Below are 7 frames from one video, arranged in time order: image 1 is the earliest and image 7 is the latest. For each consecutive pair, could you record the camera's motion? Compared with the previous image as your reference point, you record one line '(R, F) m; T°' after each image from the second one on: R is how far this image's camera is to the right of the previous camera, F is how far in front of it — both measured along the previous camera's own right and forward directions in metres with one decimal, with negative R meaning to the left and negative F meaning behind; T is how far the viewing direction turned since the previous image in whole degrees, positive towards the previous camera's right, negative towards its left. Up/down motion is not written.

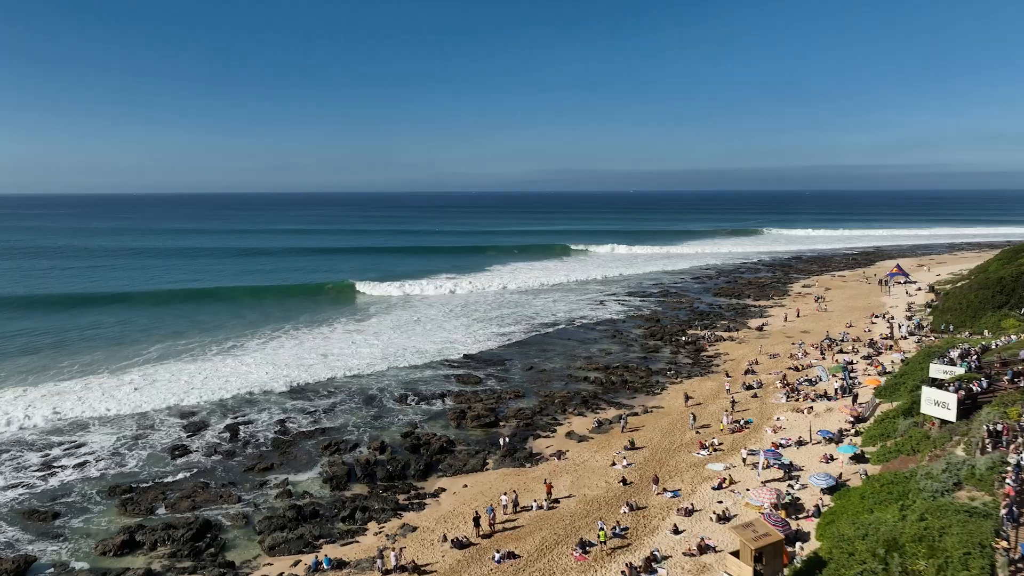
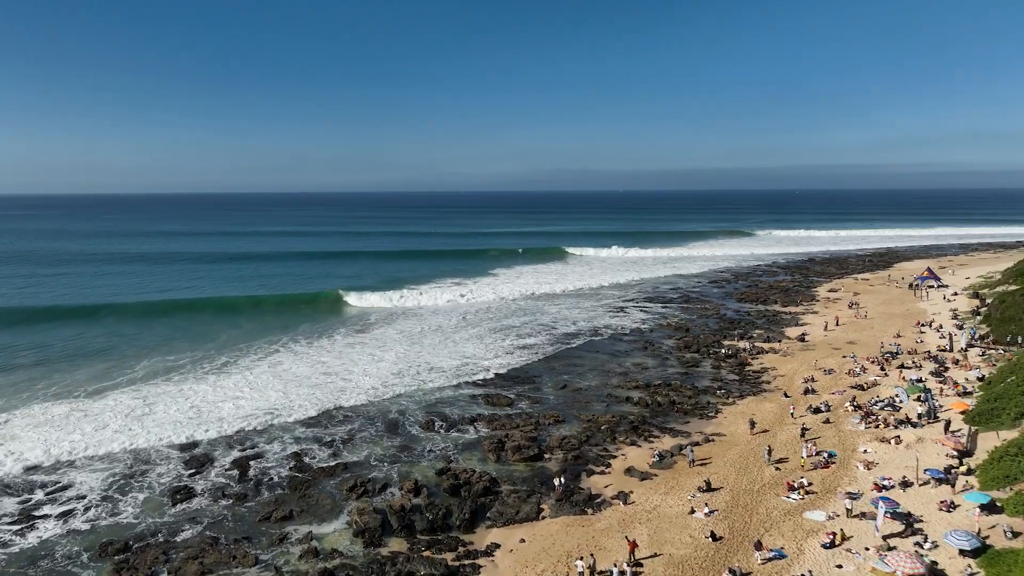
(-1.0, +1.4) m; +1°
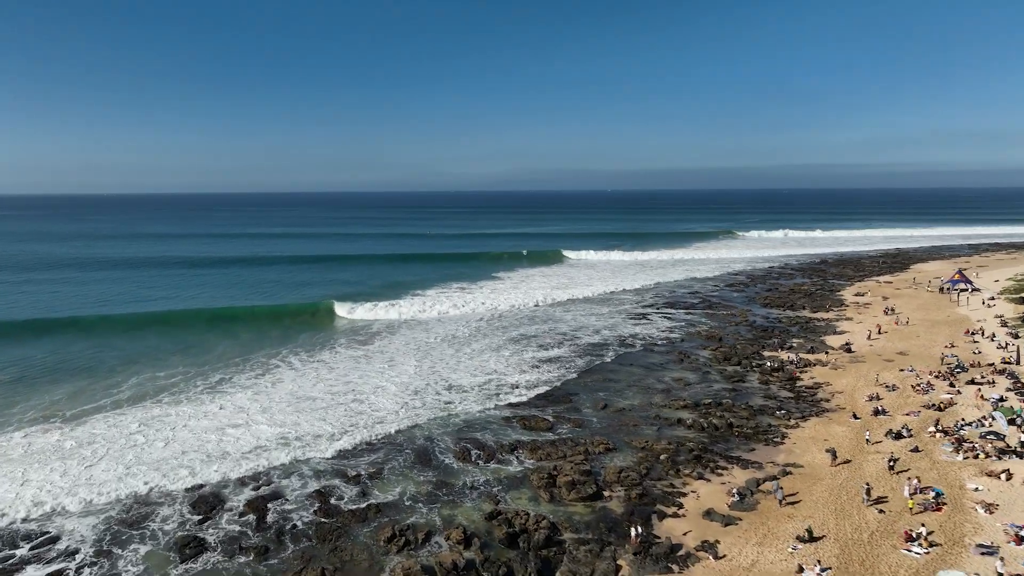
(-1.0, +1.3) m; +1°
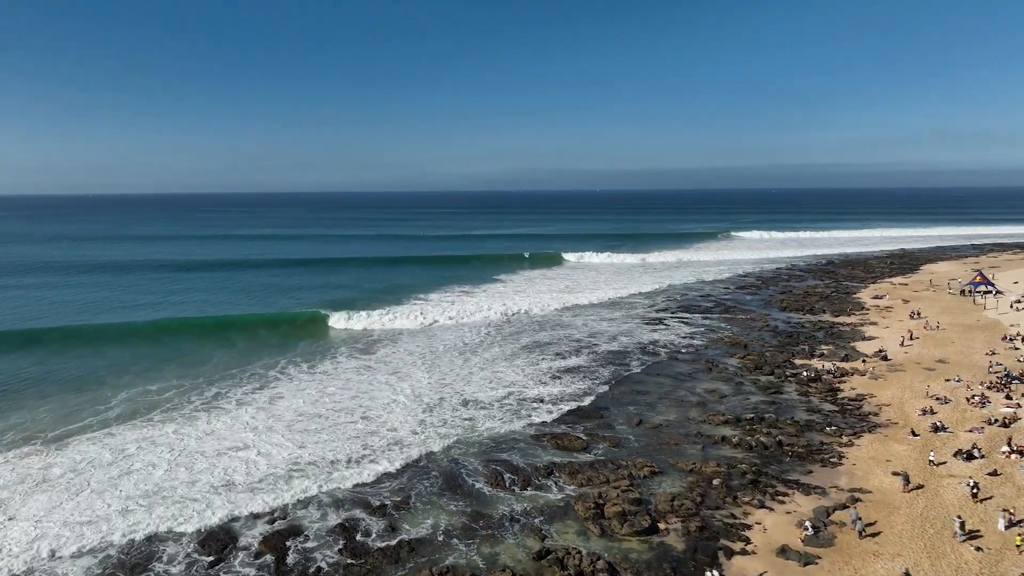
(-0.8, +1.0) m; +1°
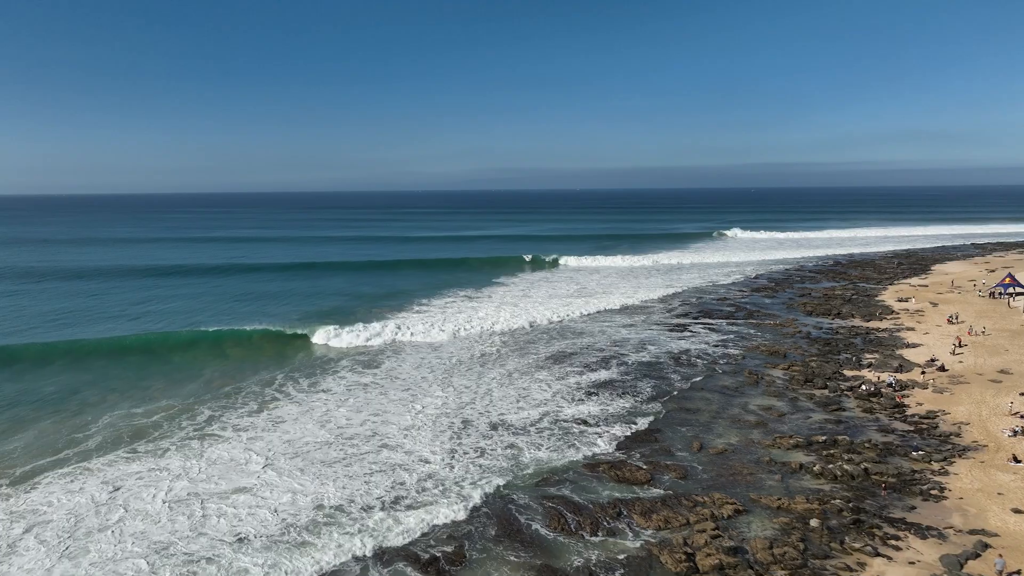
(-1.2, +1.4) m; +2°
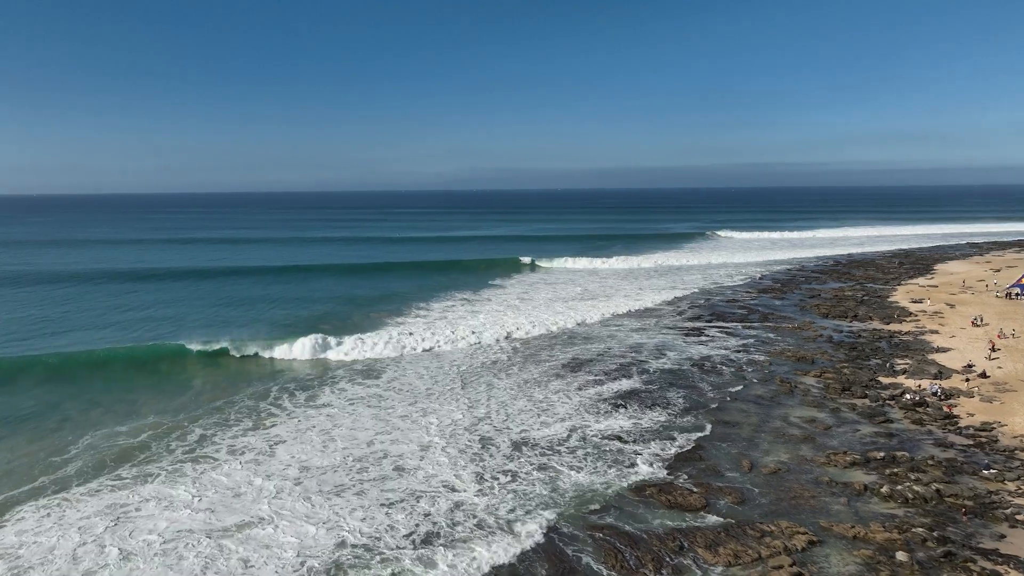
(-0.9, +1.0) m; +2°
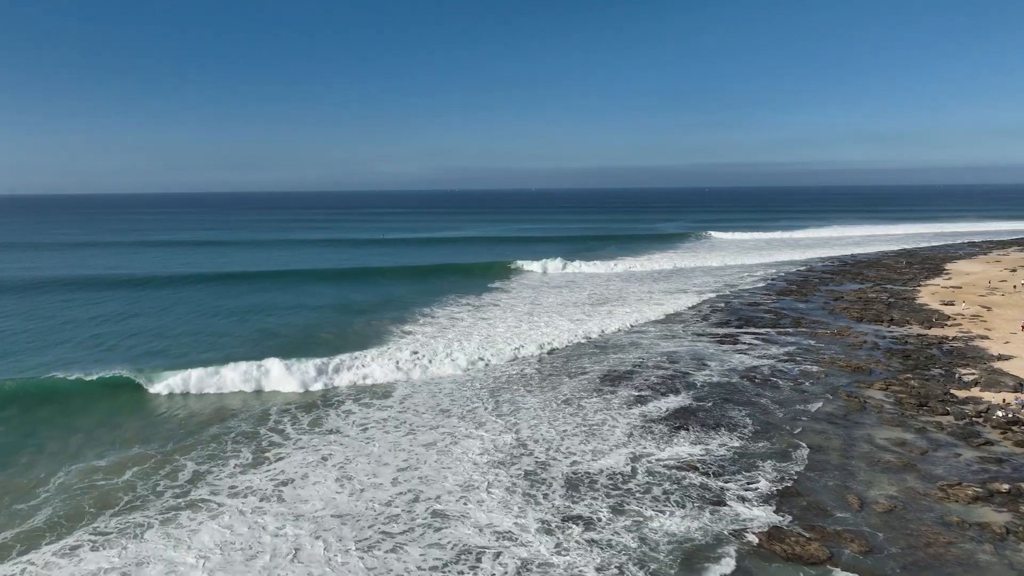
(-1.4, +1.7) m; +2°
